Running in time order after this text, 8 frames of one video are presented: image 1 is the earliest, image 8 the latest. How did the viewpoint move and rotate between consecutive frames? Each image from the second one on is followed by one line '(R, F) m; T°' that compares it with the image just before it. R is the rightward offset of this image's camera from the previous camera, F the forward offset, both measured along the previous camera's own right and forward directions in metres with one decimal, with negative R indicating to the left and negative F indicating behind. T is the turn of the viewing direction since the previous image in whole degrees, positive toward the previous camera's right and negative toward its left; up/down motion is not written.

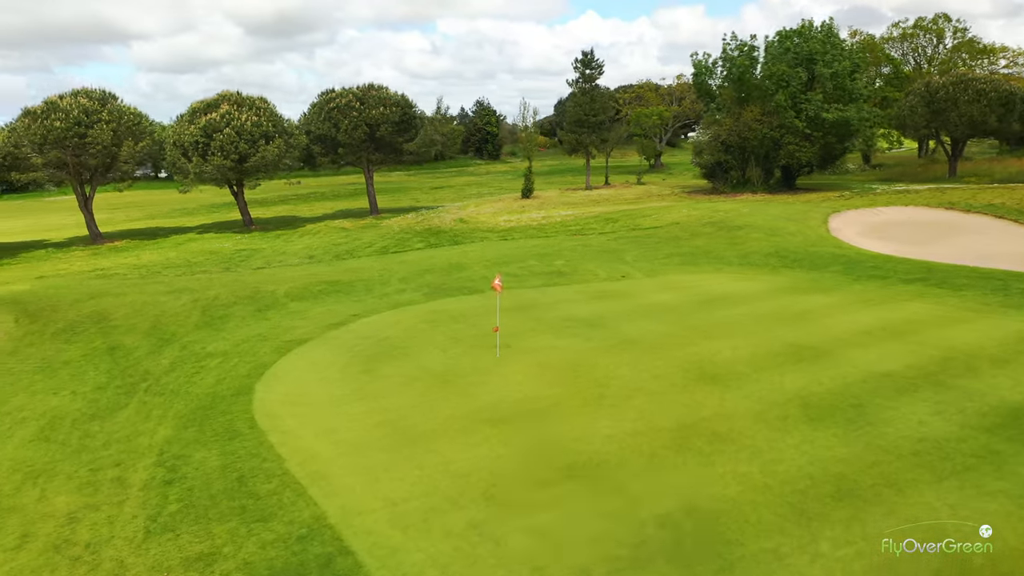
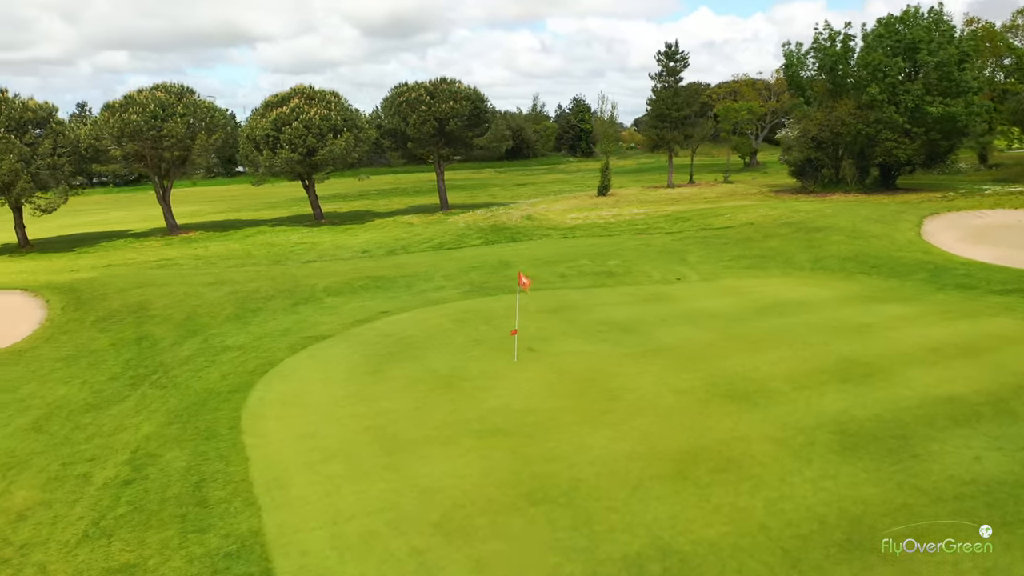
(+1.6, +1.3) m; -7°
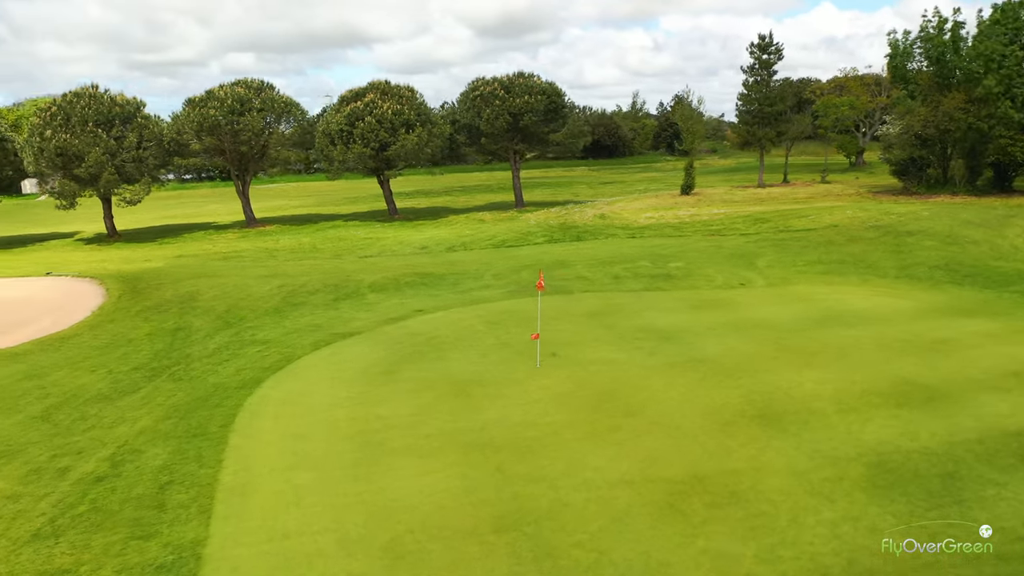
(+1.5, +1.1) m; -7°
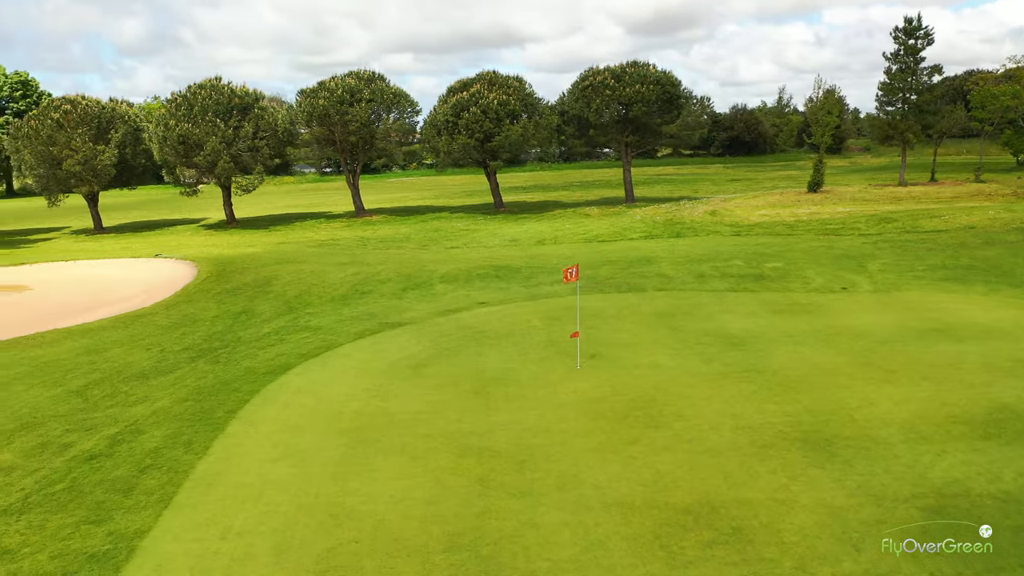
(+1.7, +1.3) m; -10°
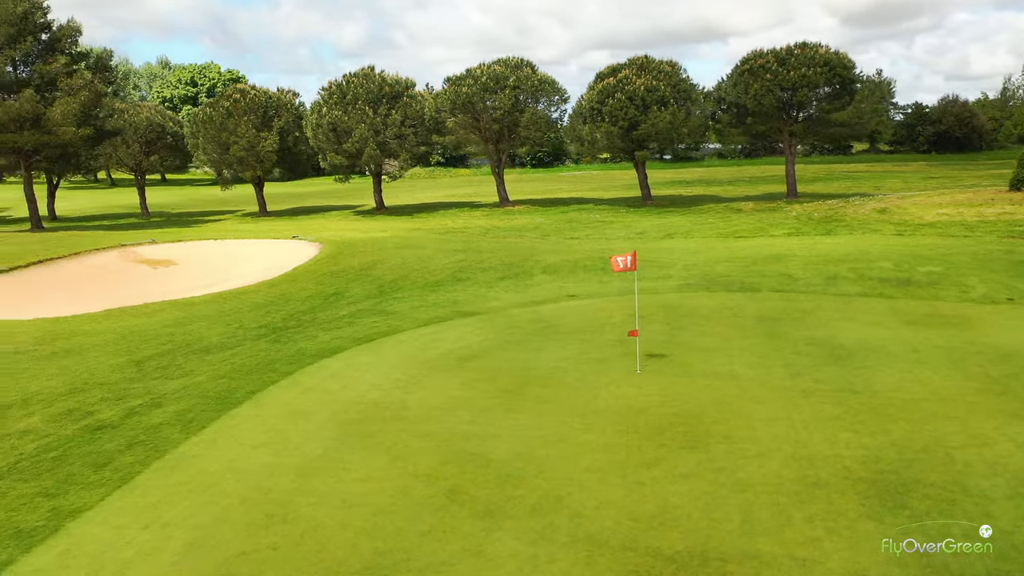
(+2.0, +1.6) m; -13°
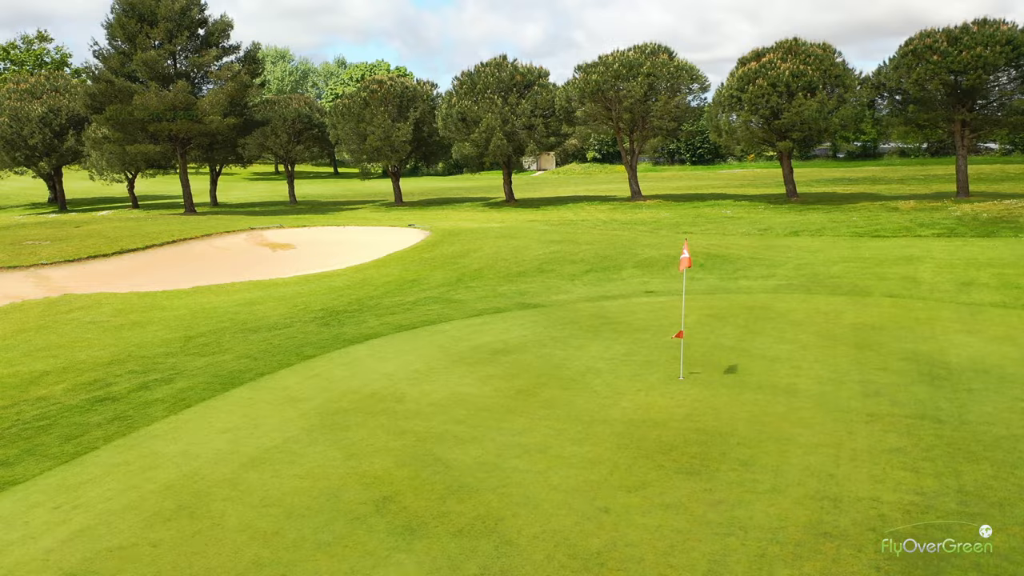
(+1.8, +1.4) m; -12°
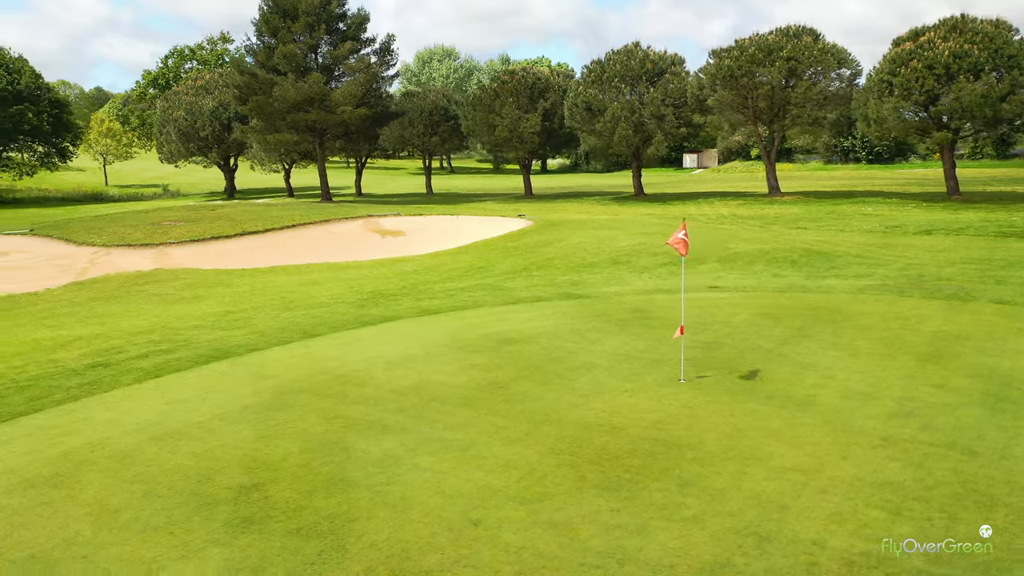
(+2.1, +1.2) m; -12°
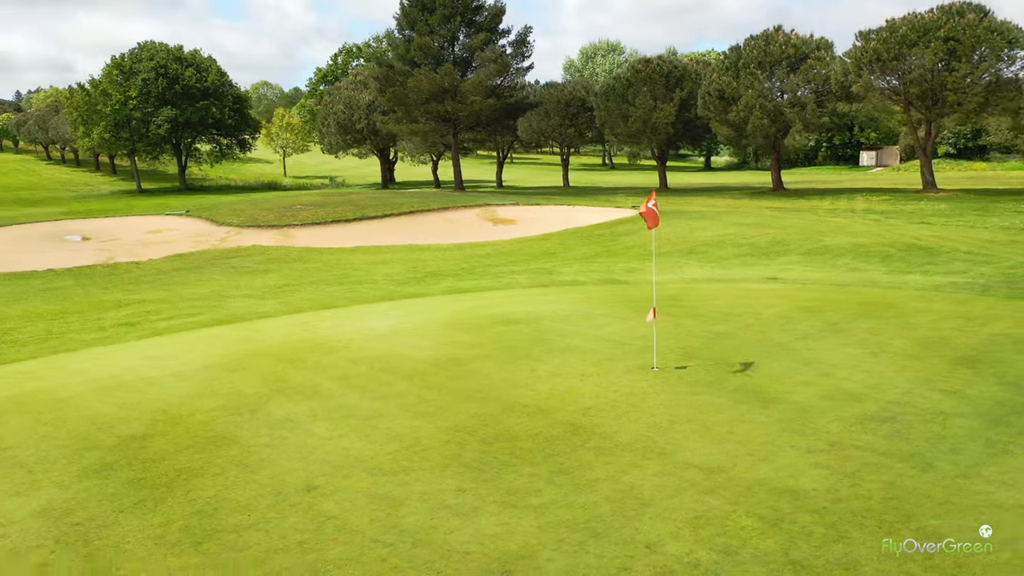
(+2.1, +0.7) m; -12°
